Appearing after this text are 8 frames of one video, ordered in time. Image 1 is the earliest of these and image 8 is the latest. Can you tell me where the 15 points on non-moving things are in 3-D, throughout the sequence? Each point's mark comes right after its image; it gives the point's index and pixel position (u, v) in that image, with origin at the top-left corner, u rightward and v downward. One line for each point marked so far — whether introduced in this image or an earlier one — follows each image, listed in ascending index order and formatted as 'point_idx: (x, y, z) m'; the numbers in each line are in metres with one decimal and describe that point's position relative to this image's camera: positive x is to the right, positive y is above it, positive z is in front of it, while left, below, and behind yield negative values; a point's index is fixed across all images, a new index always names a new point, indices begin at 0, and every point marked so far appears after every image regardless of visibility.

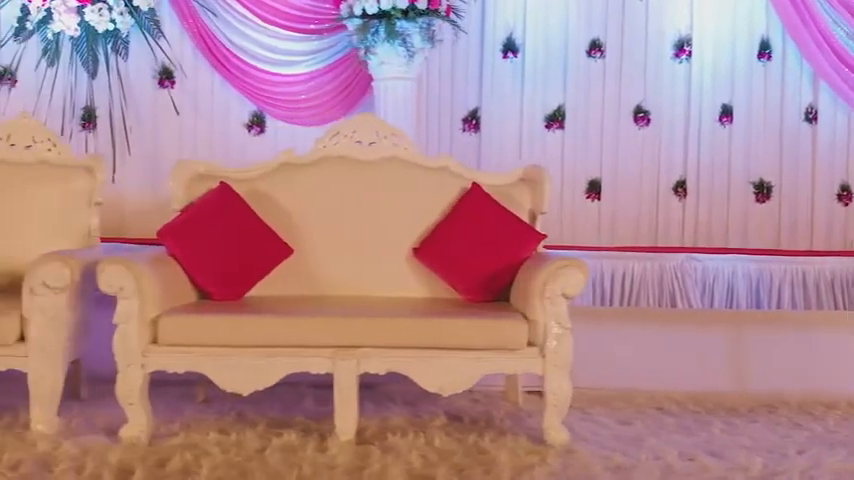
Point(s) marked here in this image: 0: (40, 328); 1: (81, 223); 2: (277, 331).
0: (-1.3, -0.3, +2.5) m
1: (-1.5, +0.1, +3.1) m
2: (-0.5, -0.3, +2.5) m
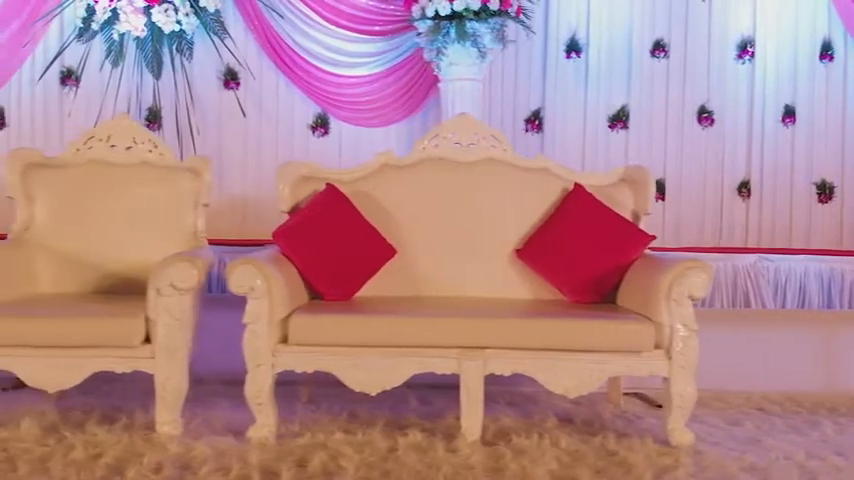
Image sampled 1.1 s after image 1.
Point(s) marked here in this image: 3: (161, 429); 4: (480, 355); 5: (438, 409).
0: (-0.9, -0.3, +2.5) m
1: (-1.0, +0.1, +3.1) m
2: (-0.1, -0.3, +2.5) m
3: (-0.9, -0.7, +2.5) m
4: (+0.2, -0.4, +2.5) m
5: (0.0, -0.7, +2.9) m
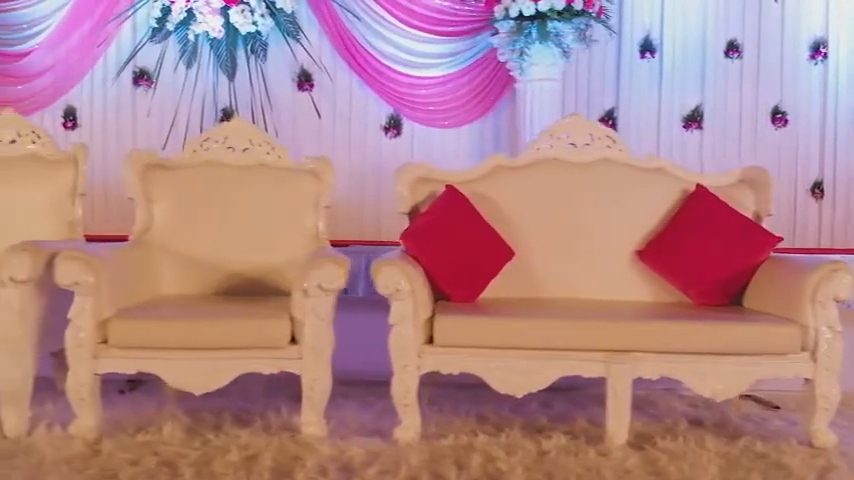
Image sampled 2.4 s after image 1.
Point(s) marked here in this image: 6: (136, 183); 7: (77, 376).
0: (-0.4, -0.3, +2.5) m
1: (-0.5, +0.1, +3.1) m
2: (+0.4, -0.3, +2.5) m
3: (-0.4, -0.7, +2.5) m
4: (+0.7, -0.4, +2.5) m
5: (+0.6, -0.7, +2.9) m
6: (-1.2, +0.2, +3.1) m
7: (-1.2, -0.5, +2.5) m
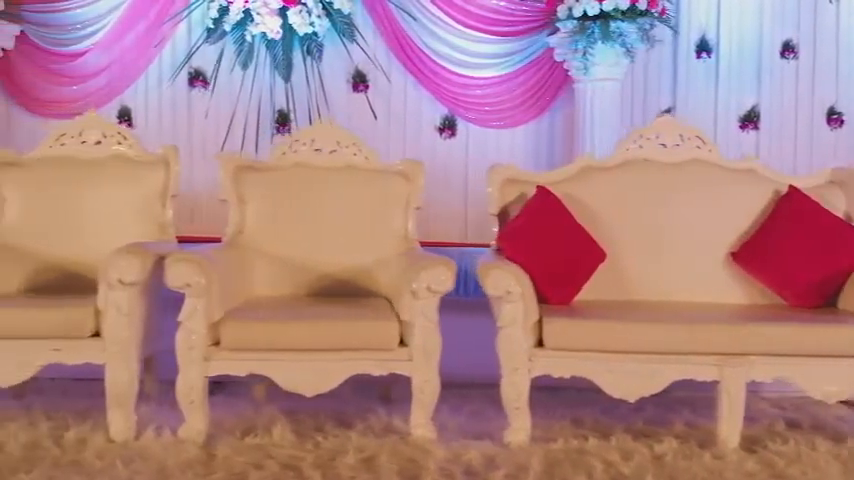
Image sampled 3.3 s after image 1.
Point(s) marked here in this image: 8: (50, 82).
0: (0.0, -0.3, +2.5) m
1: (-0.1, +0.1, +3.0) m
2: (+0.8, -0.3, +2.5) m
3: (0.0, -0.7, +2.5) m
4: (+1.1, -0.4, +2.5) m
5: (+0.9, -0.7, +2.9) m
6: (-0.8, +0.2, +3.1) m
7: (-0.8, -0.5, +2.5) m
8: (-2.5, +1.0, +4.8) m
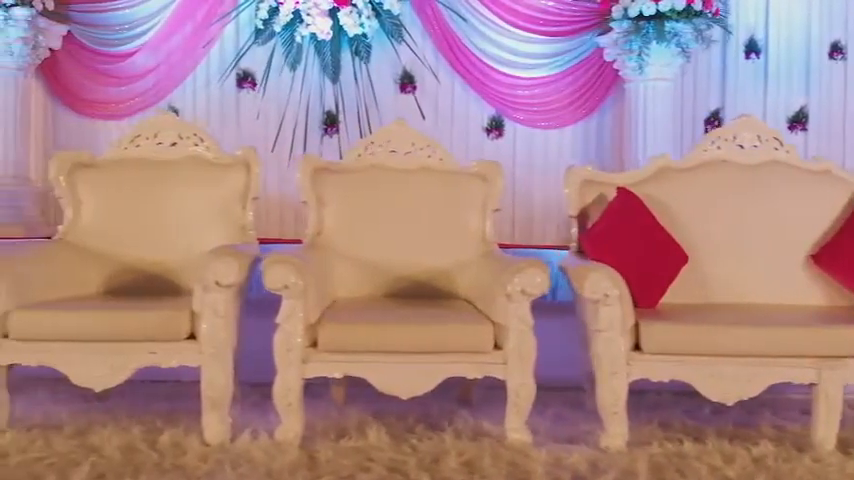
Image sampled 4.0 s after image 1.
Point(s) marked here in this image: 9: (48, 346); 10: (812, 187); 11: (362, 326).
0: (+0.3, -0.3, +2.5) m
1: (+0.2, 0.0, +3.0) m
2: (+1.1, -0.3, +2.5) m
3: (+0.3, -0.7, +2.5) m
4: (+1.4, -0.4, +2.5) m
5: (+1.3, -0.7, +2.9) m
6: (-0.5, +0.2, +3.1) m
7: (-0.5, -0.5, +2.5) m
8: (-2.2, +1.0, +4.8) m
9: (-1.3, -0.4, +2.5) m
10: (+1.6, +0.2, +3.1) m
11: (-0.2, -0.3, +2.5) m
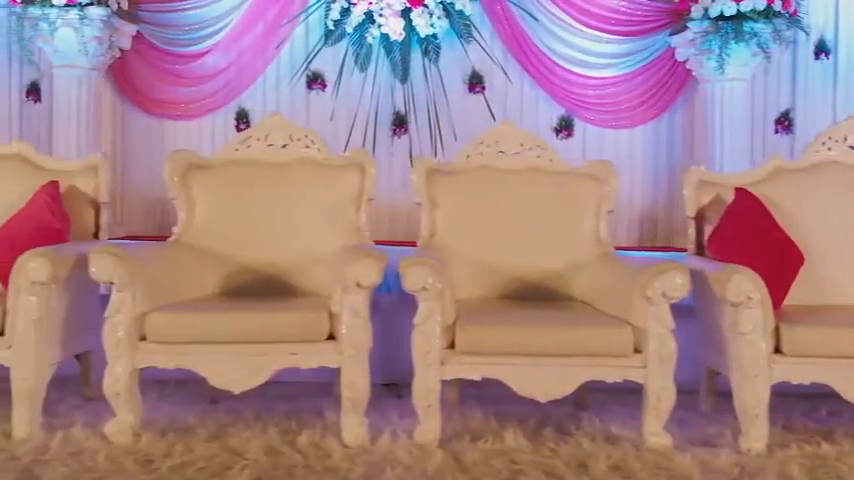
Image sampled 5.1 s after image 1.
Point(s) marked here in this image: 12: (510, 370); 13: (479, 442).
0: (+0.8, -0.3, +2.4) m
1: (+0.7, 0.0, +3.0) m
2: (+1.6, -0.3, +2.5) m
3: (+0.8, -0.7, +2.5) m
4: (+1.9, -0.4, +2.5) m
5: (+1.7, -0.7, +2.9) m
6: (0.0, +0.2, +3.0) m
7: (0.0, -0.5, +2.5) m
8: (-1.7, +1.0, +4.8) m
9: (-0.8, -0.4, +2.5) m
10: (+2.1, +0.2, +3.1) m
11: (+0.3, -0.3, +2.4) m
12: (+0.3, -0.4, +2.5) m
13: (+0.2, -0.7, +2.5) m
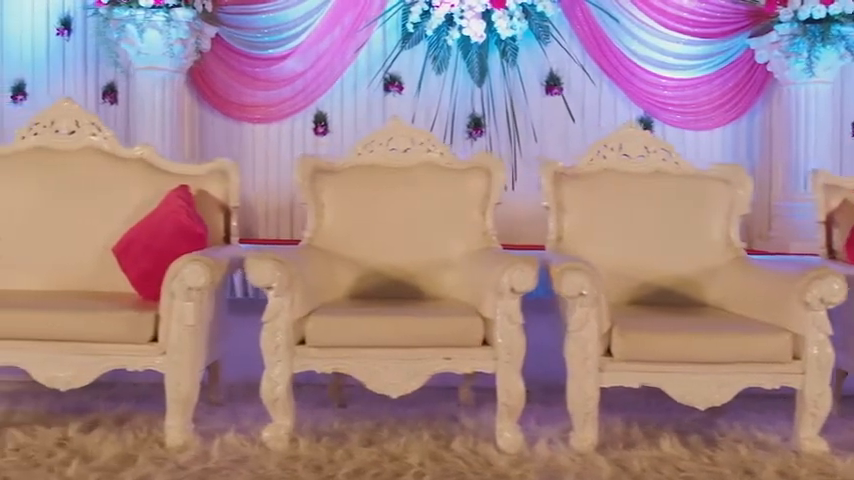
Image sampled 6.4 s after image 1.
0: (+1.3, -0.3, +2.4) m
1: (+1.2, 0.0, +3.0) m
2: (+2.1, -0.4, +2.5) m
3: (+1.3, -0.7, +2.5) m
4: (+2.4, -0.4, +2.5) m
5: (+2.3, -0.7, +2.9) m
6: (+0.5, +0.2, +3.0) m
7: (+0.5, -0.5, +2.4) m
8: (-1.2, +1.0, +4.8) m
9: (-0.3, -0.4, +2.5) m
10: (+2.6, +0.2, +3.1) m
11: (+0.8, -0.3, +2.4) m
12: (+0.8, -0.5, +2.5) m
13: (+0.7, -0.7, +2.5) m
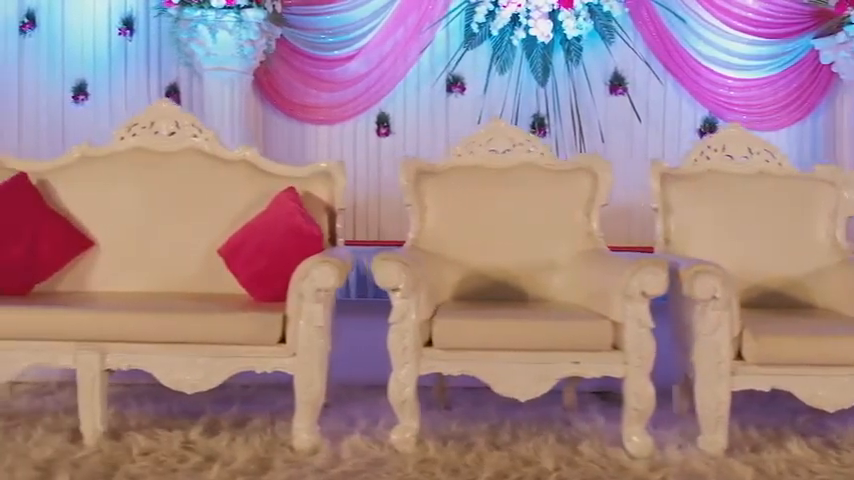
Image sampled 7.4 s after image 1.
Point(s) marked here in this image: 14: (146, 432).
0: (+1.8, -0.4, +2.4) m
1: (+1.6, 0.0, +3.0) m
2: (+2.6, -0.4, +2.5) m
3: (+1.7, -0.7, +2.5) m
4: (+2.8, -0.5, +2.5) m
5: (+2.7, -0.7, +2.9) m
6: (+0.9, +0.2, +3.0) m
7: (+1.0, -0.5, +2.4) m
8: (-0.8, +1.0, +4.7) m
9: (+0.2, -0.4, +2.5) m
10: (+3.1, +0.2, +3.1) m
11: (+1.2, -0.3, +2.4) m
12: (+1.3, -0.5, +2.5) m
13: (+1.1, -0.7, +2.5) m
14: (-1.0, -0.7, +2.6) m
